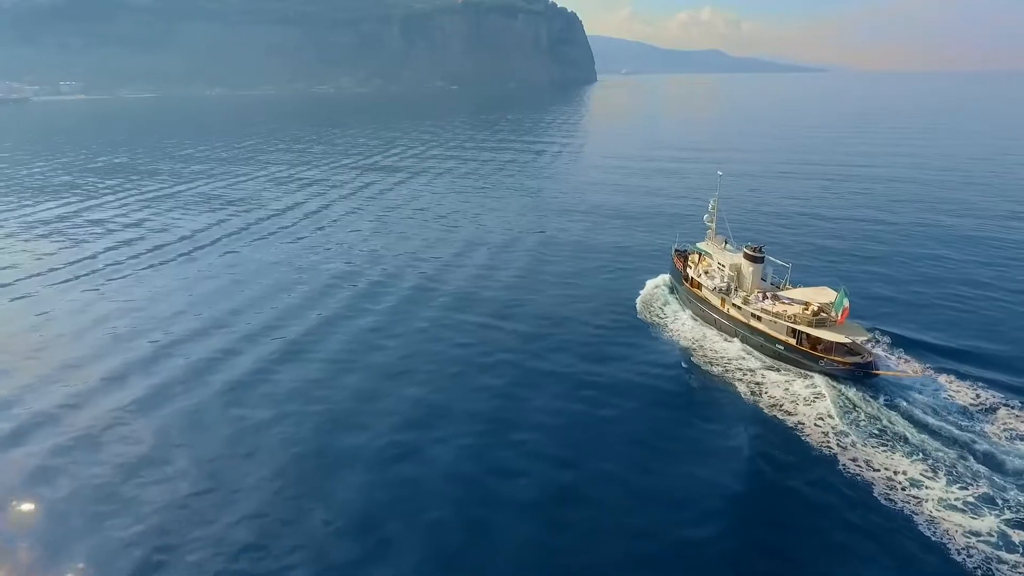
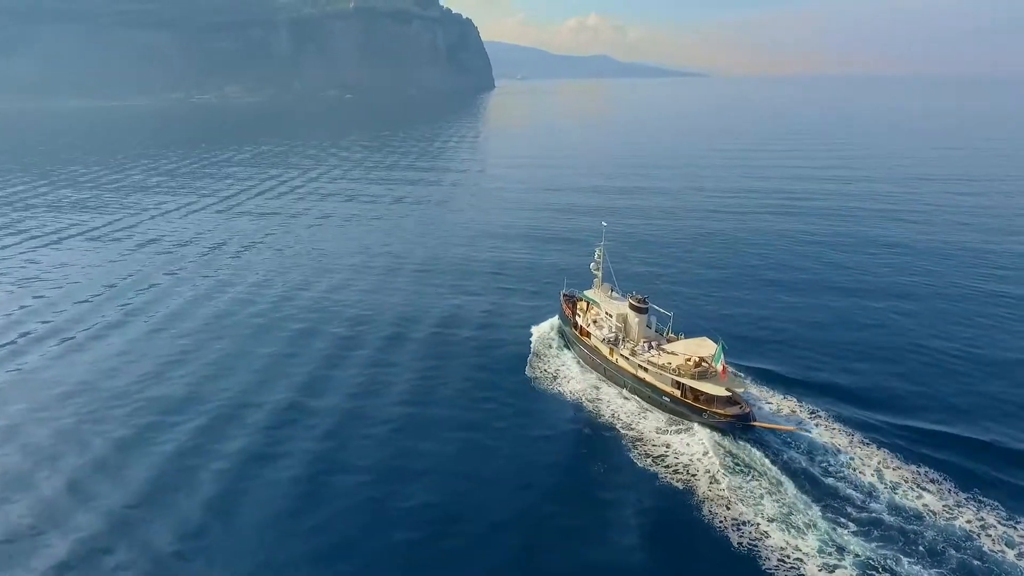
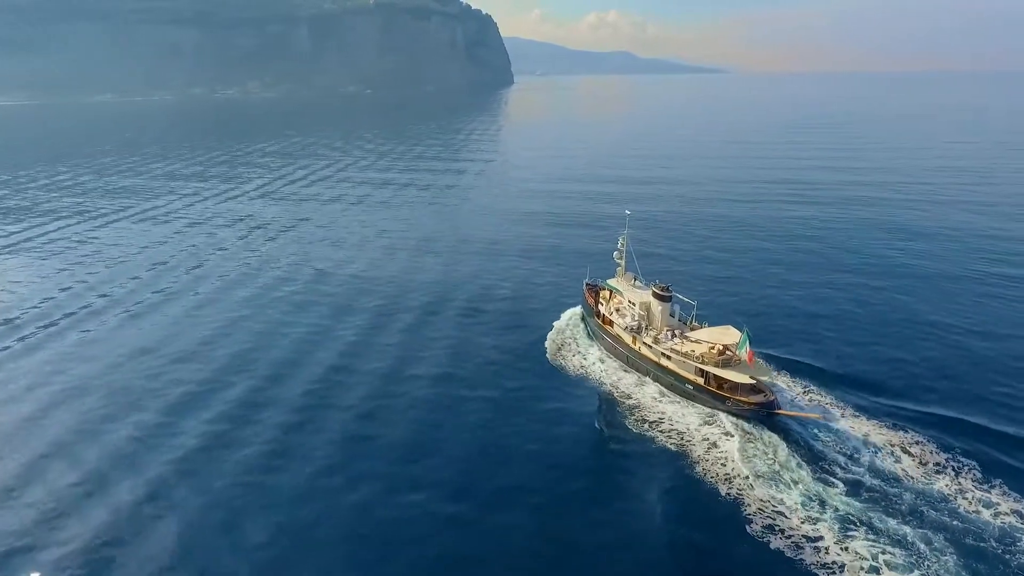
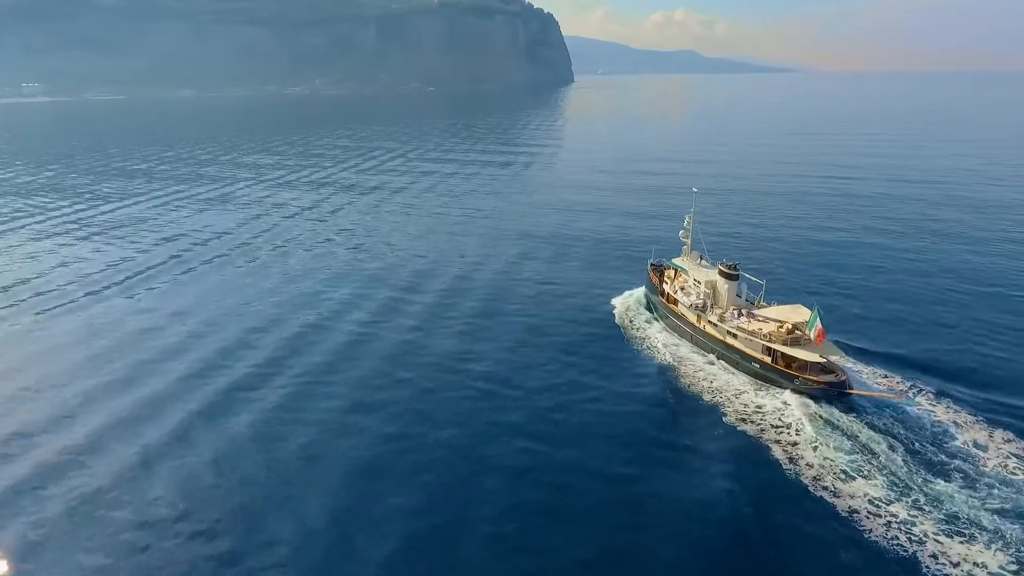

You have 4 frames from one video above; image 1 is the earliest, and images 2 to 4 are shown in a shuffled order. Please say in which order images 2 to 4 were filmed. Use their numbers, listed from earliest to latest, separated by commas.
4, 3, 2
